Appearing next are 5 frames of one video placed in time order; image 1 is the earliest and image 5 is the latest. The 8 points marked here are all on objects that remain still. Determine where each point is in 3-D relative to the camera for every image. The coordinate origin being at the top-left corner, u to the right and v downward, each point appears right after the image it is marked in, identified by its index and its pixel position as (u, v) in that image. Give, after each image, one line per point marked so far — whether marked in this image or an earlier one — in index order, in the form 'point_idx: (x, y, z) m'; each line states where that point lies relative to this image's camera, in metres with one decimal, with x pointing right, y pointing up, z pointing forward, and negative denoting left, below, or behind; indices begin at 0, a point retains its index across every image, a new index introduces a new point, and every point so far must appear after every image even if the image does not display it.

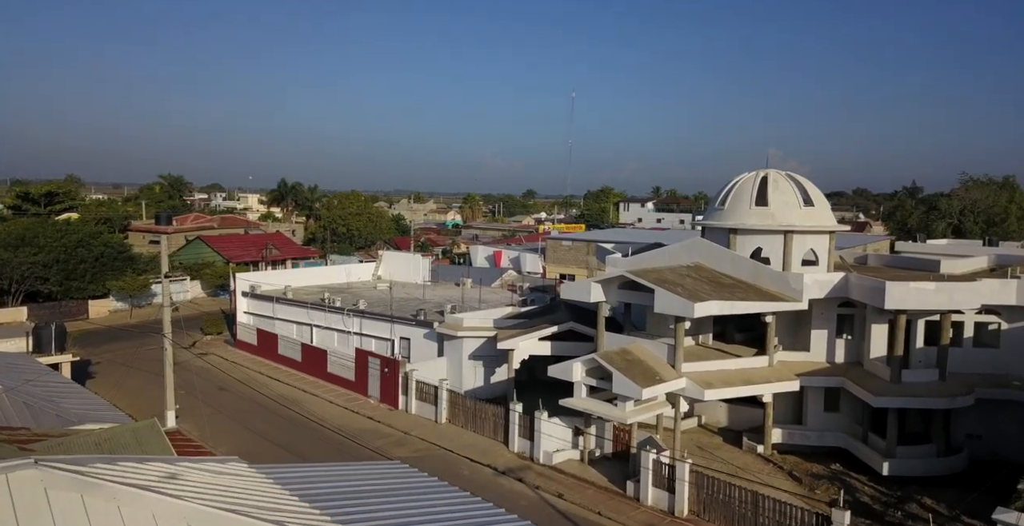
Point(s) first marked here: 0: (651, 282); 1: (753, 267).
0: (+3.4, -0.5, +18.2) m
1: (+6.2, -0.1, +19.4) m
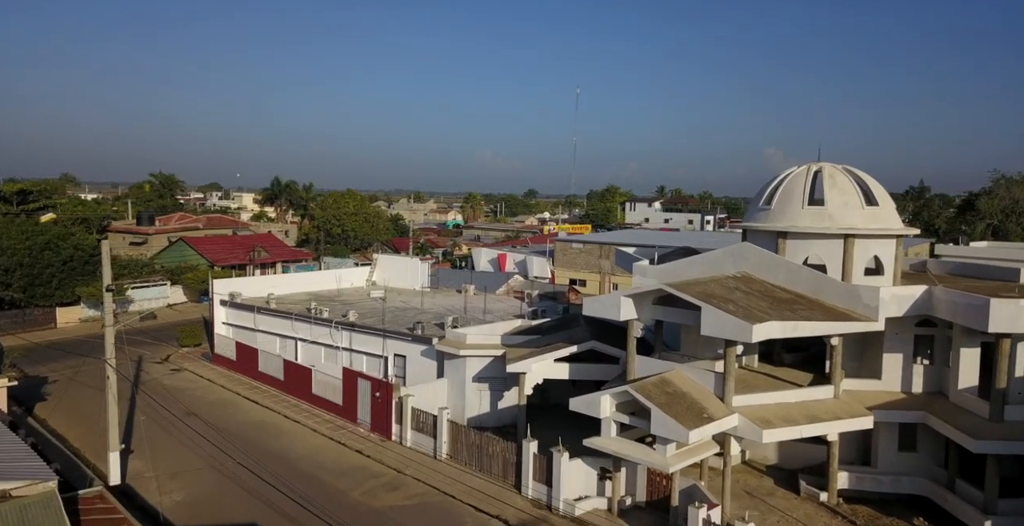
0: (+3.7, -0.7, +15.0) m
1: (+6.5, -0.3, +16.2) m
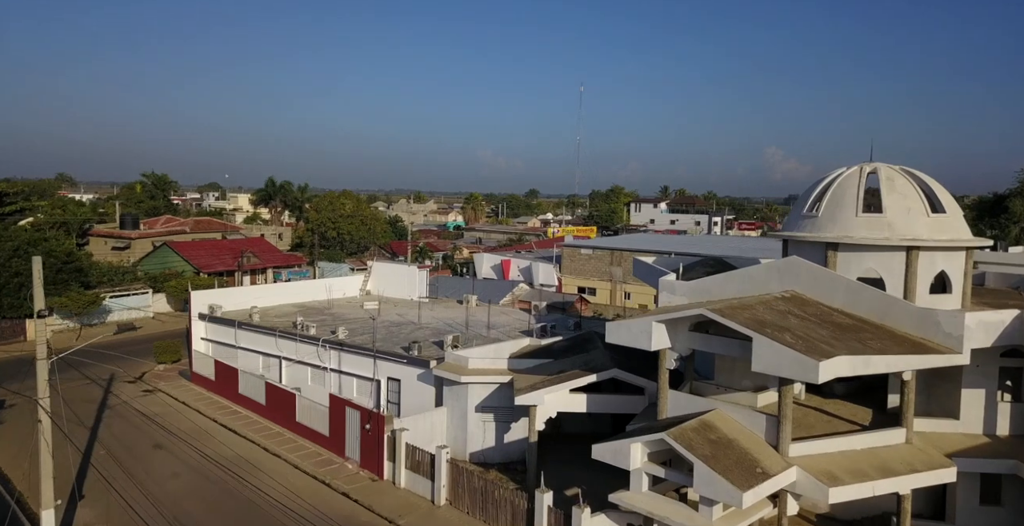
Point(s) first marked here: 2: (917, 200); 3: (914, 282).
0: (+3.9, -1.0, +12.5) m
1: (+6.7, -0.7, +13.7) m
2: (+8.7, +1.4, +16.0) m
3: (+8.4, -0.4, +15.7) m
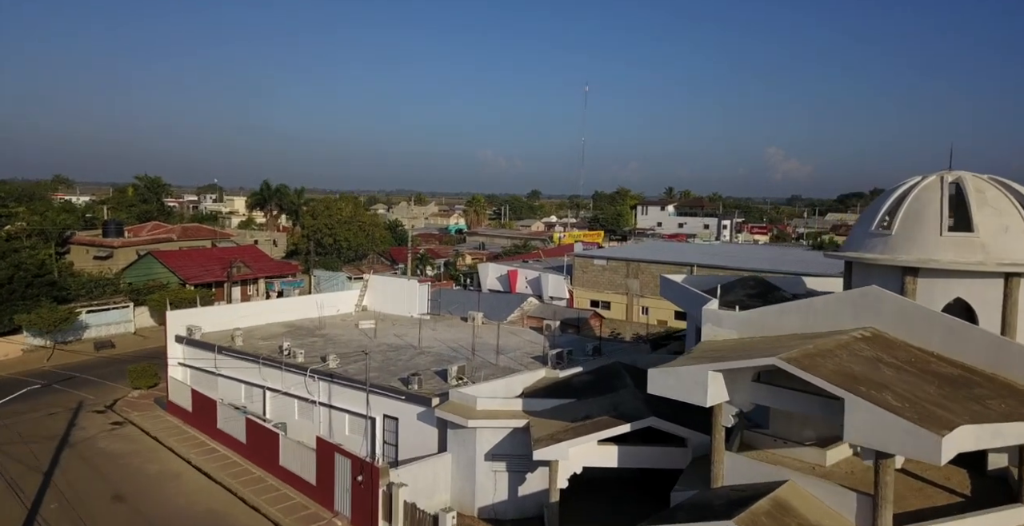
0: (+4.2, -1.5, +9.9) m
1: (+7.0, -1.2, +11.1) m
2: (+9.0, +0.8, +13.4) m
3: (+8.7, -0.9, +13.0) m
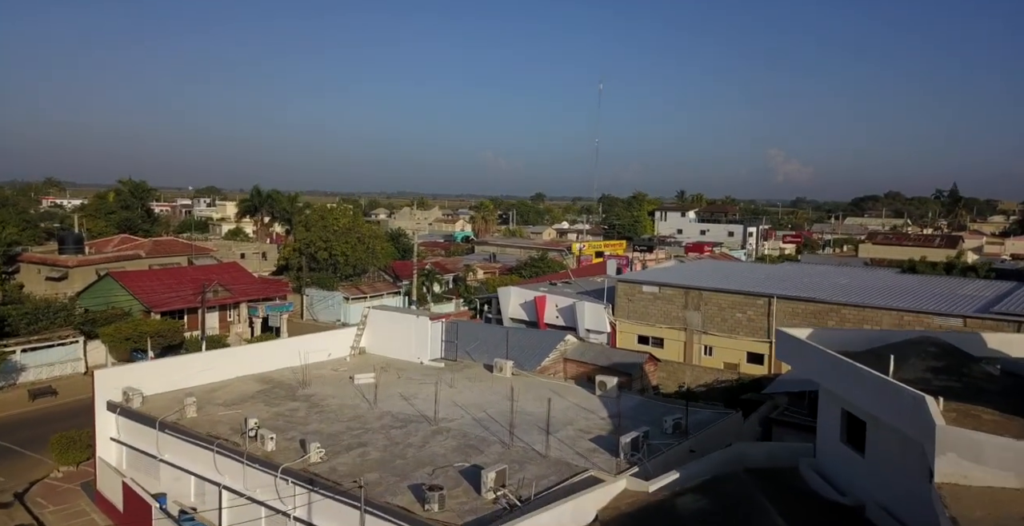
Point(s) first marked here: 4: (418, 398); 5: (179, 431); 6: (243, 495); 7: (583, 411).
0: (+5.3, -2.5, +3.7) m
1: (+8.2, -2.1, +4.9) m
2: (+10.1, -0.1, +7.2) m
3: (+9.8, -1.9, +6.9) m
4: (-2.3, -3.5, +18.9) m
5: (-7.2, -3.6, +16.1) m
6: (-5.3, -4.6, +14.8) m
7: (+1.7, -3.5, +17.8) m
